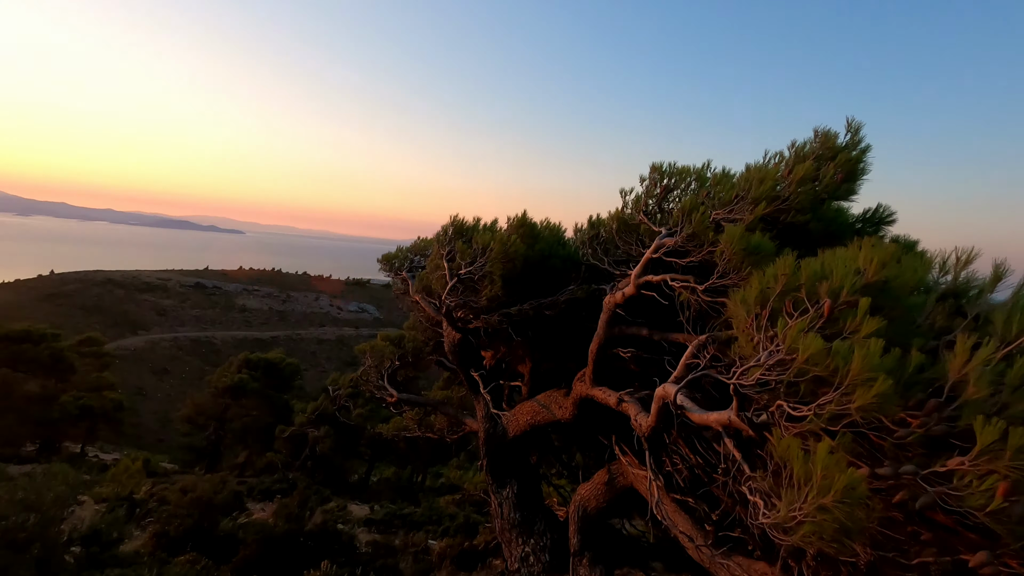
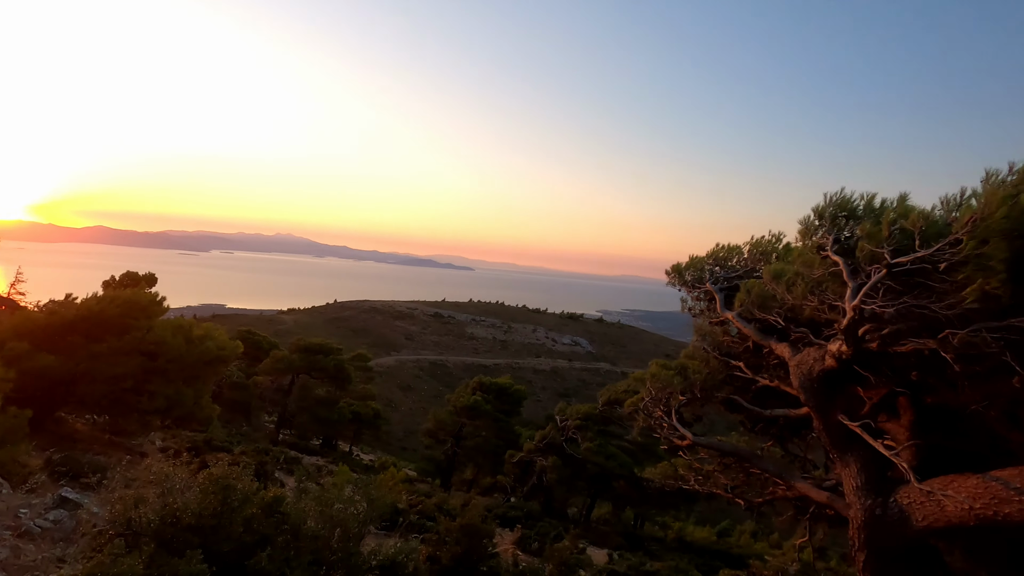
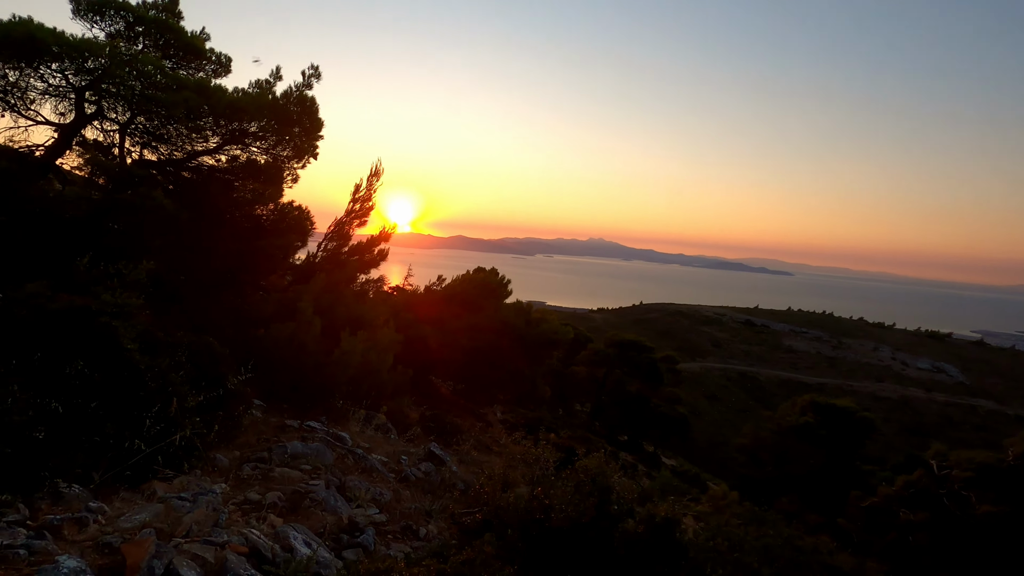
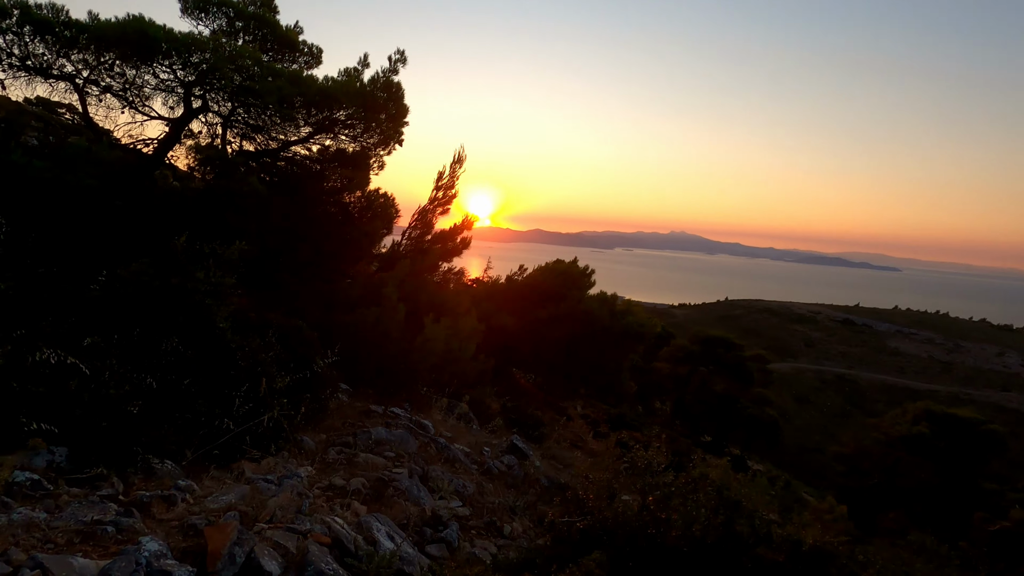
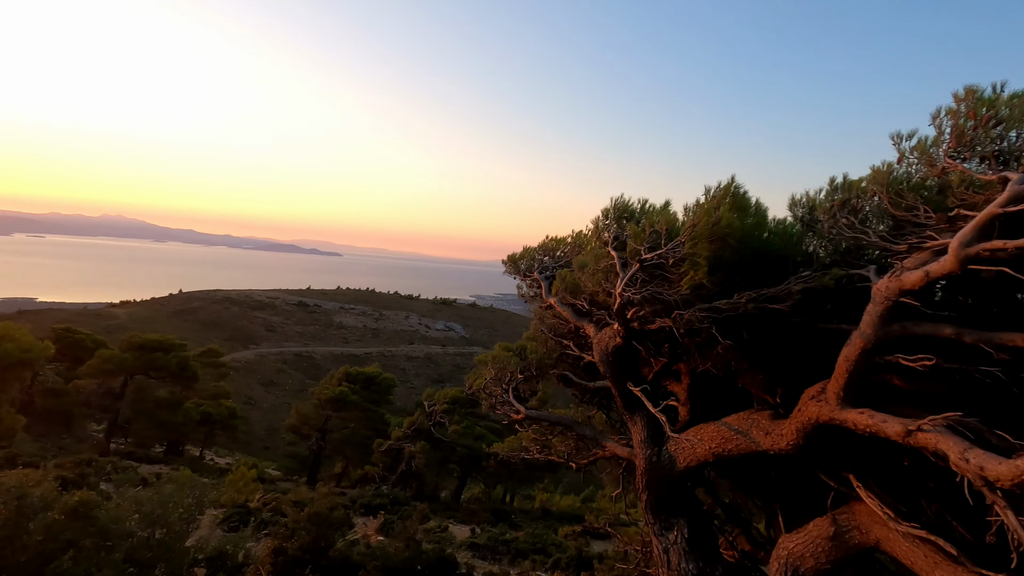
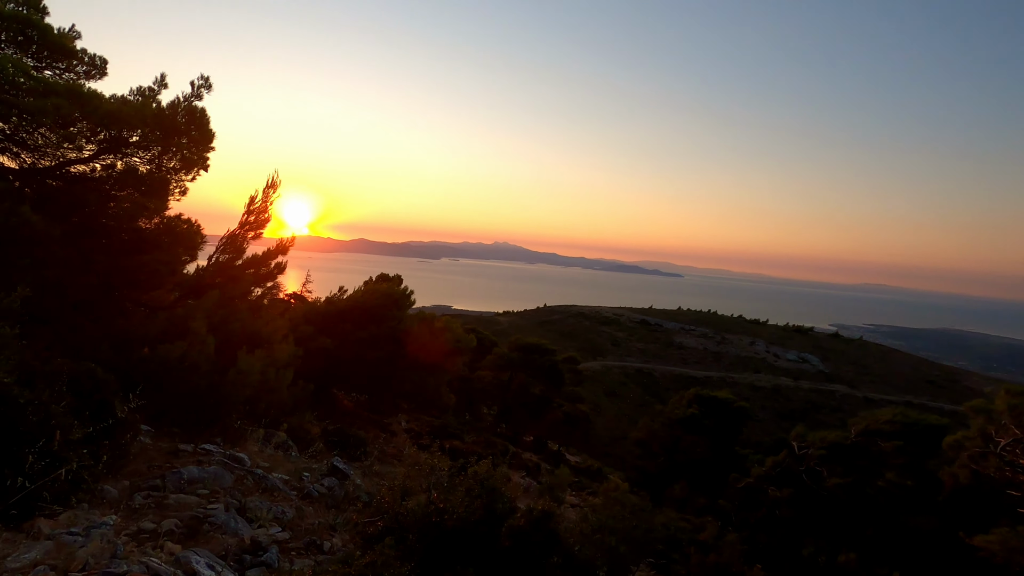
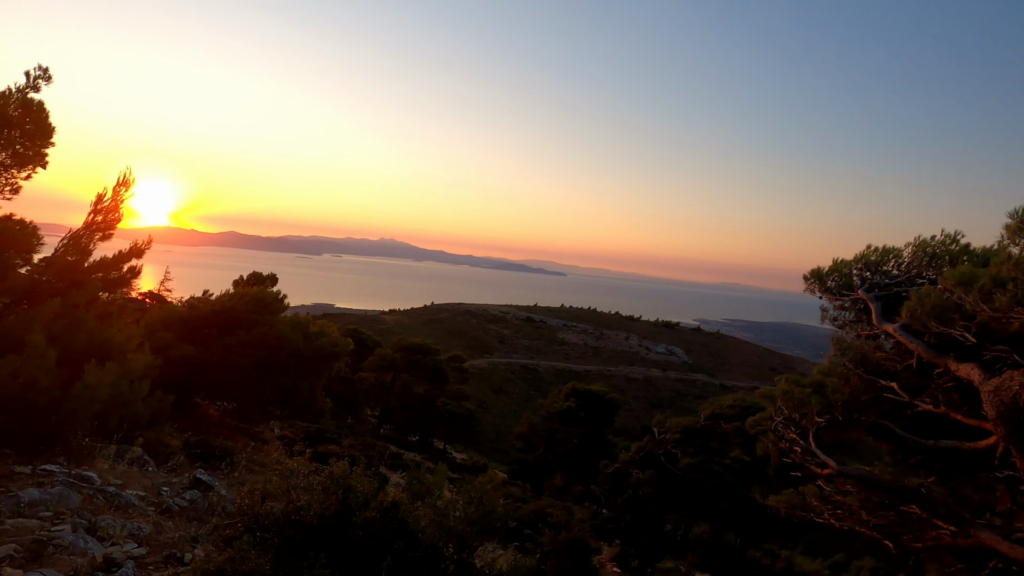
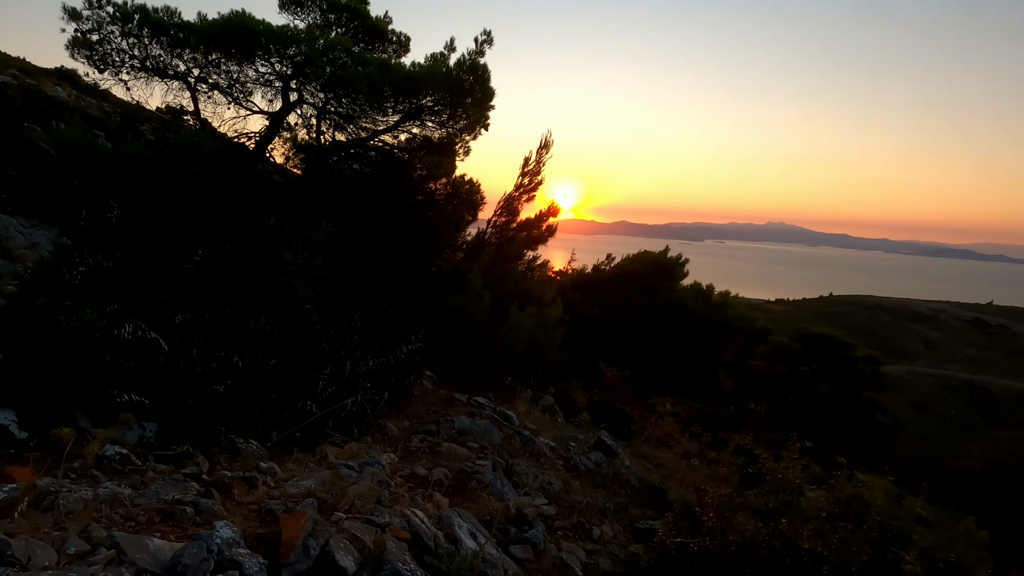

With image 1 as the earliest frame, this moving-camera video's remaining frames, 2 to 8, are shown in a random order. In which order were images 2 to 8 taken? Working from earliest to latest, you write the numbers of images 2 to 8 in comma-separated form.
5, 2, 7, 6, 3, 4, 8
